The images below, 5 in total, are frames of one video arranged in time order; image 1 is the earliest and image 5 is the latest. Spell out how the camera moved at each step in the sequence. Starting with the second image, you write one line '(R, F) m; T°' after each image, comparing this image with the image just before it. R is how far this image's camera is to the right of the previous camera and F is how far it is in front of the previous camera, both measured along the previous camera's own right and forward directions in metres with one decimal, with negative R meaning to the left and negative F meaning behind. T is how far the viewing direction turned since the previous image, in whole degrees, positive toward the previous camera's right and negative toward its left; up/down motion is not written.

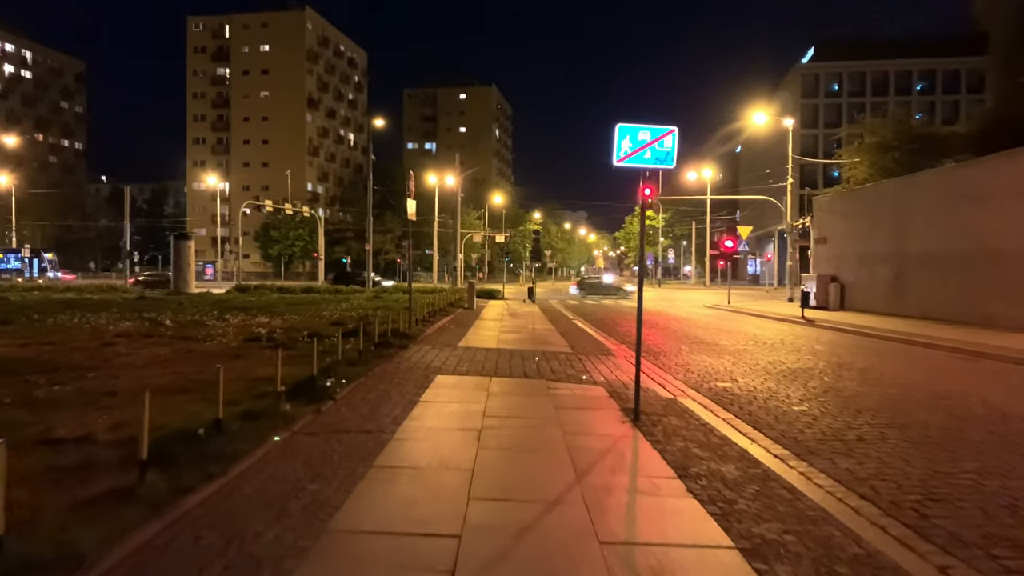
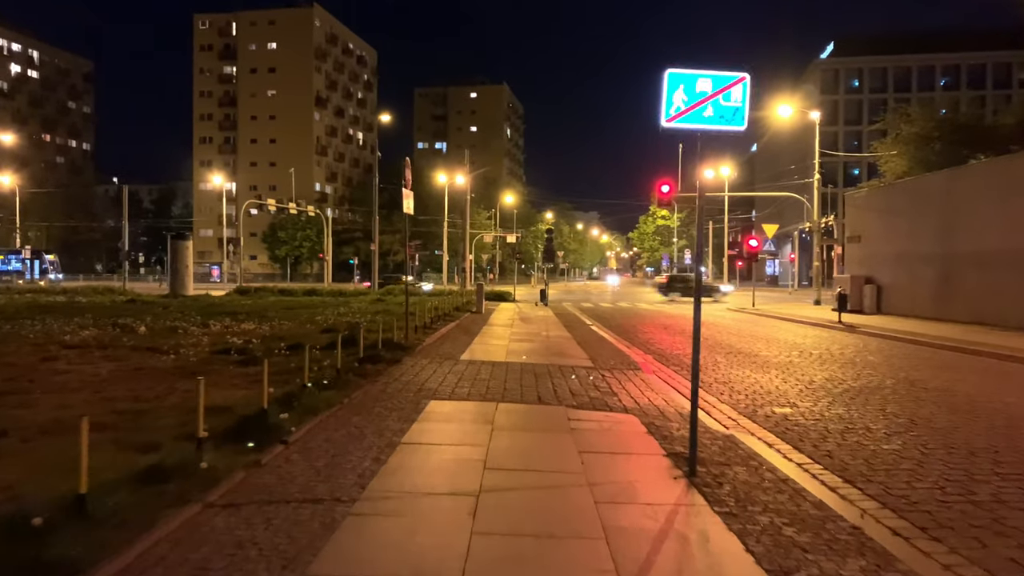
(0.0, +2.2) m; -1°
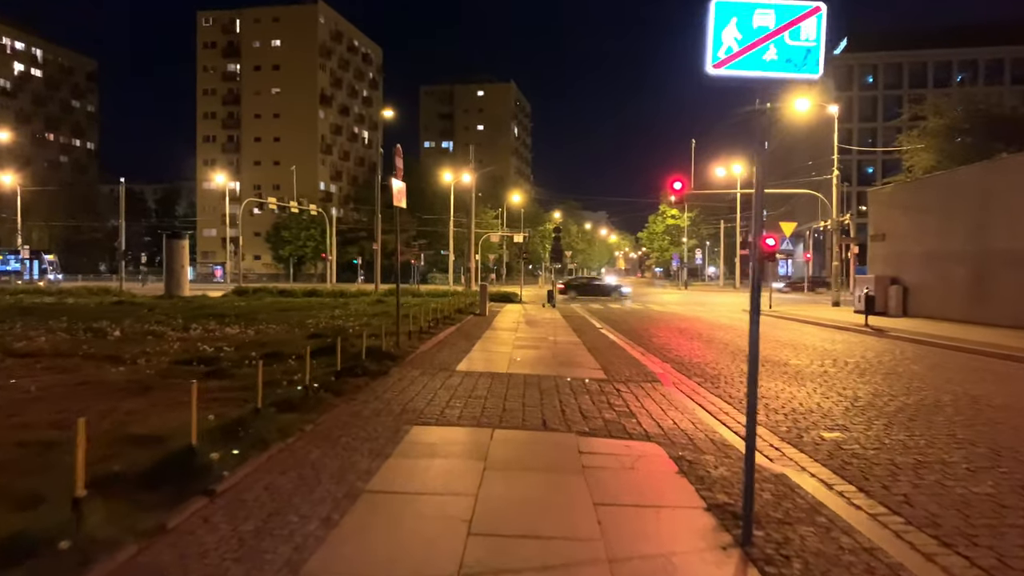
(+0.1, +1.6) m; -1°
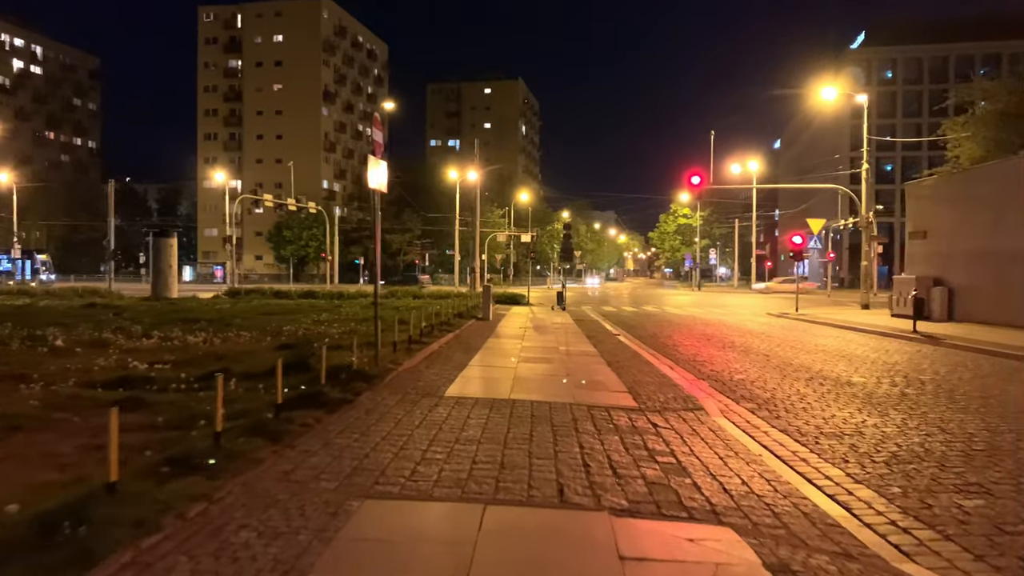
(0.0, +2.6) m; -1°
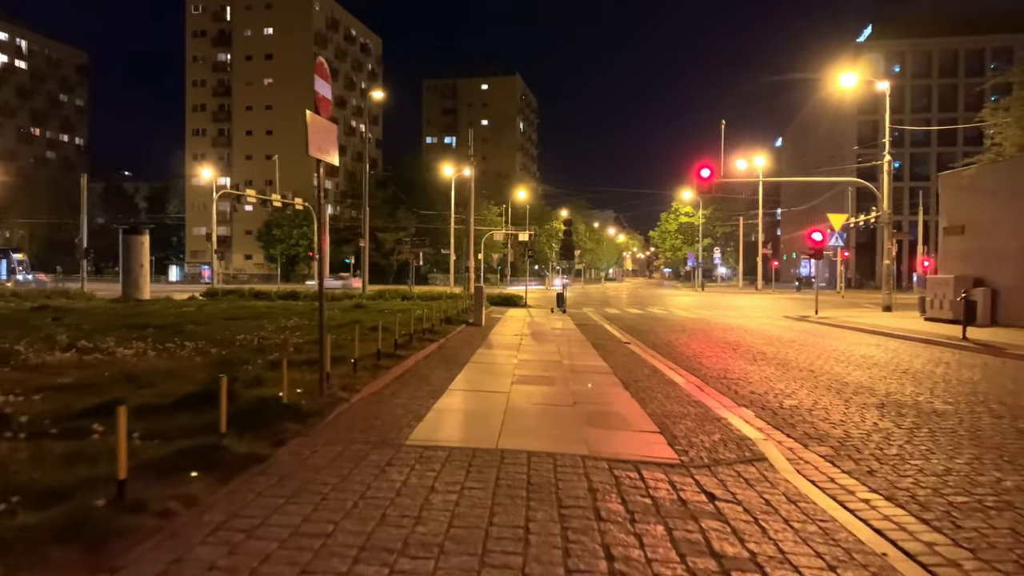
(+0.1, +2.8) m; 0°
